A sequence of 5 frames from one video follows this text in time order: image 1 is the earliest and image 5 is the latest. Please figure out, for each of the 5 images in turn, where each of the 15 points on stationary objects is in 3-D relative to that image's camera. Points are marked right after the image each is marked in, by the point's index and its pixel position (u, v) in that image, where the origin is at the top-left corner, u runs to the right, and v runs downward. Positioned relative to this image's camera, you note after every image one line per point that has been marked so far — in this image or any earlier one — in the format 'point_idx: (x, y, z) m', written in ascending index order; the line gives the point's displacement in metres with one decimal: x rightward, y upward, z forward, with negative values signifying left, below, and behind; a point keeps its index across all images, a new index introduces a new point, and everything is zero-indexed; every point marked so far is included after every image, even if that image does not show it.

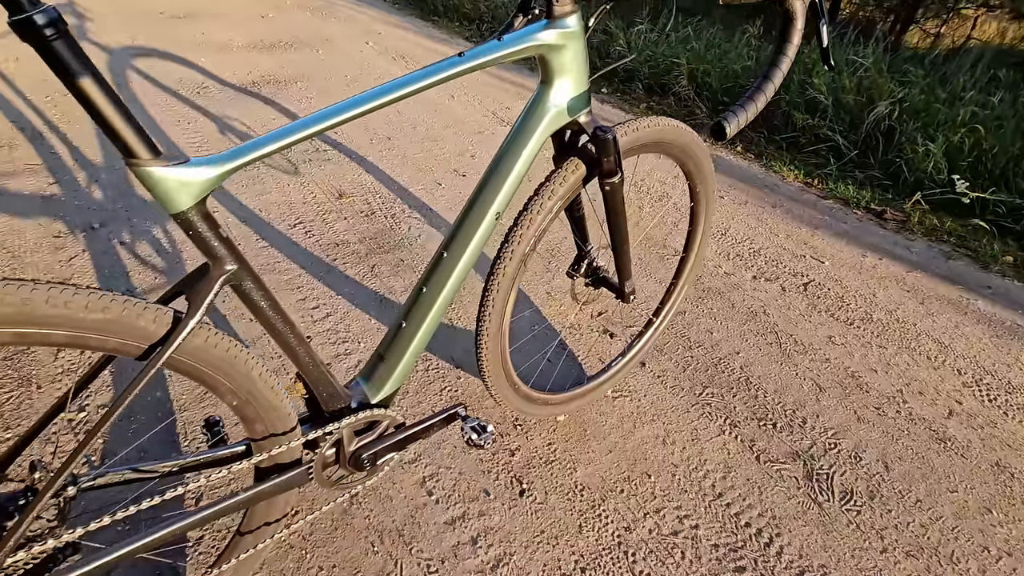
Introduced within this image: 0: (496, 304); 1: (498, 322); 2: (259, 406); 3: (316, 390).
0: (-0.1, -0.1, +2.2) m
1: (-0.1, -0.1, +2.2) m
2: (-0.8, -0.4, +1.6) m
3: (-0.7, -0.4, +1.8) m
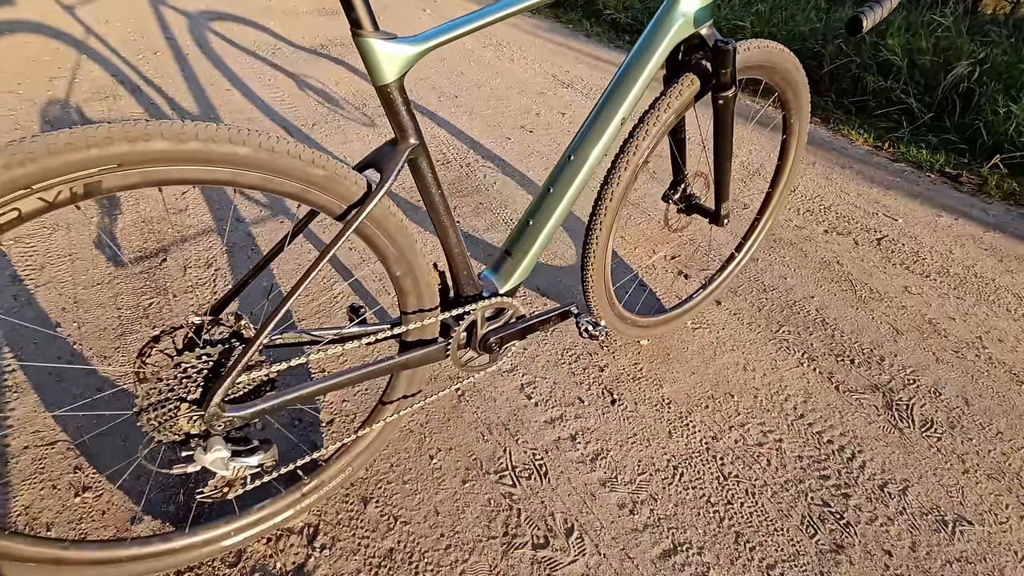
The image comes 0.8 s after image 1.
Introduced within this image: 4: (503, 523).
0: (+0.4, +0.4, +2.3) m
1: (+0.4, +0.3, +2.4) m
2: (-0.4, 0.0, +1.8) m
3: (-0.2, +0.1, +2.0) m
4: (0.0, -1.0, +2.2) m
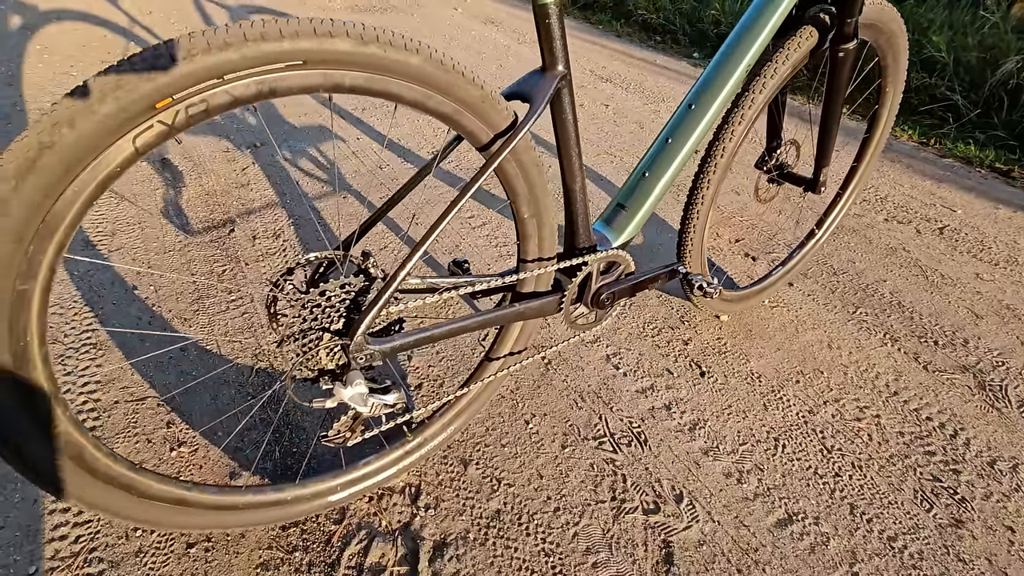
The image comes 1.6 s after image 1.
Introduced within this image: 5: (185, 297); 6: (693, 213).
0: (+0.9, +0.5, +2.3) m
1: (+0.9, +0.4, +2.3) m
2: (+0.1, +0.2, +1.8) m
3: (+0.2, +0.2, +1.9) m
4: (+0.4, -0.8, +2.1) m
5: (-1.8, -0.1, +2.8) m
6: (+0.8, +0.3, +2.4) m
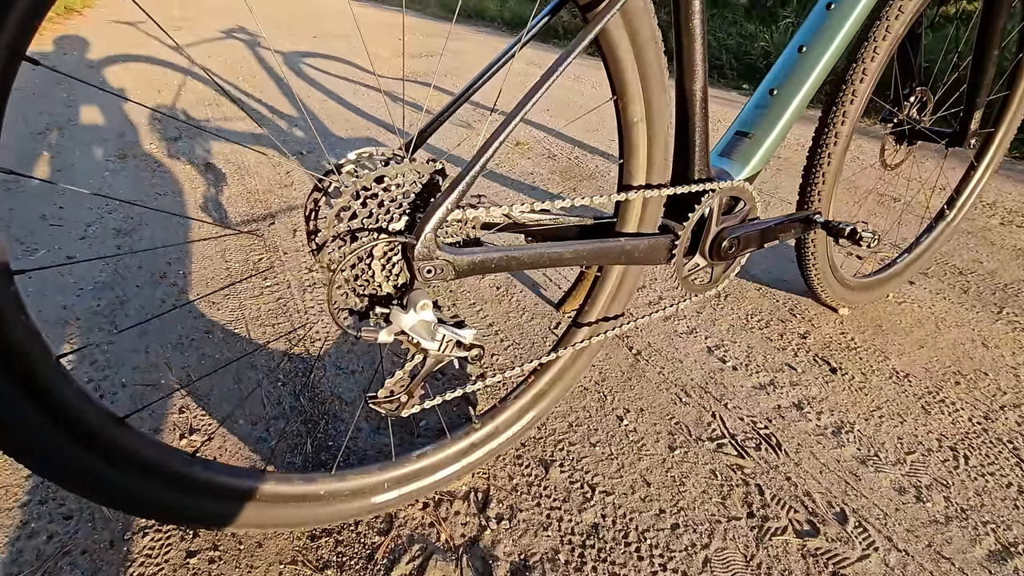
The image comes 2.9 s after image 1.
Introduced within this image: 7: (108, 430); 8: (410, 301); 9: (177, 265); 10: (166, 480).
0: (+1.2, +0.7, +1.8) m
1: (+1.2, +0.6, +1.9) m
2: (+0.4, +0.4, +1.4) m
3: (+0.5, +0.4, +1.5) m
4: (+0.7, -0.6, +1.6) m
5: (-1.4, 0.0, +2.5) m
6: (+1.2, +0.5, +1.9) m
7: (-0.8, -0.3, +1.0) m
8: (-0.2, 0.0, +1.1) m
9: (-1.7, +0.1, +2.6) m
10: (-0.8, -0.4, +1.1) m
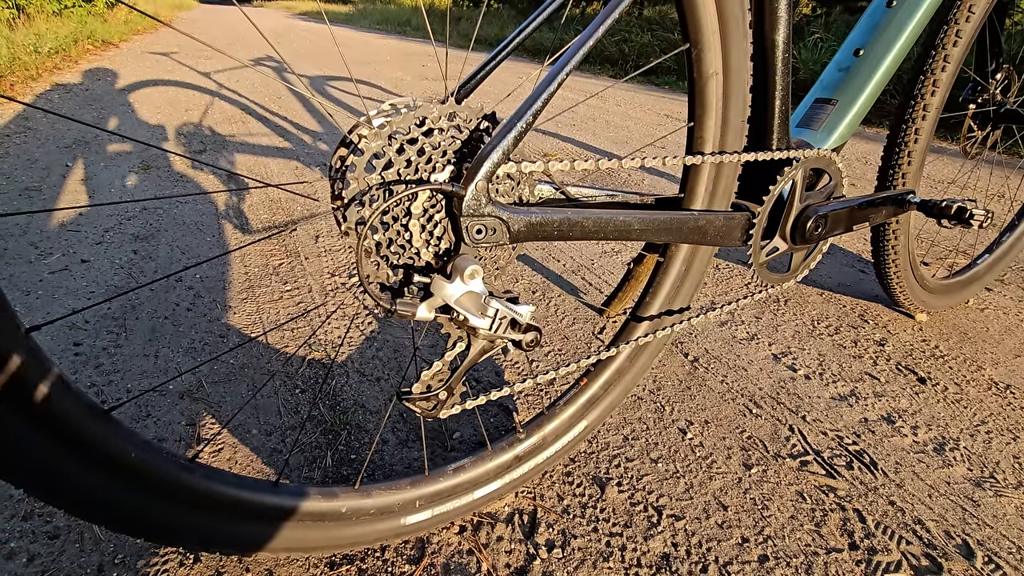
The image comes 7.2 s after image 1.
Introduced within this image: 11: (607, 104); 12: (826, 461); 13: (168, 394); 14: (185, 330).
0: (+1.4, +0.7, +1.6) m
1: (+1.4, +0.6, +1.7) m
2: (+0.5, +0.5, +1.2) m
3: (+0.7, +0.5, +1.3) m
4: (+0.8, -0.6, +1.3) m
5: (-1.3, 0.0, +2.3) m
6: (+1.3, +0.5, +1.7) m
7: (-0.7, -0.2, +0.9) m
8: (-0.1, 0.0, +0.9) m
9: (-1.5, +0.1, +2.4) m
10: (-0.6, -0.4, +0.9) m
11: (+0.9, +1.6, +5.5) m
12: (+0.9, -0.5, +1.5) m
13: (-1.1, -0.4, +1.7) m
14: (-1.3, -0.2, +2.0) m
